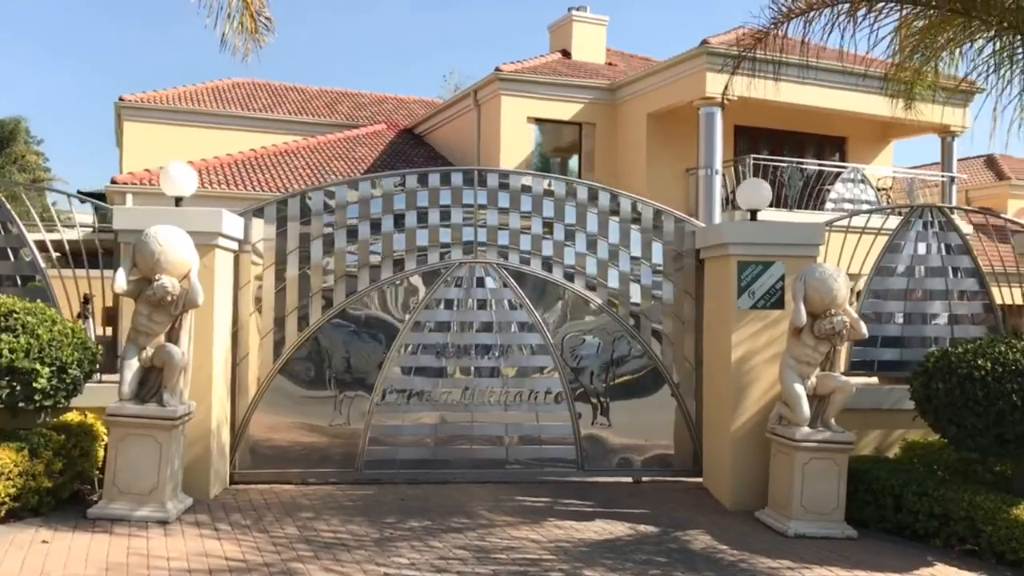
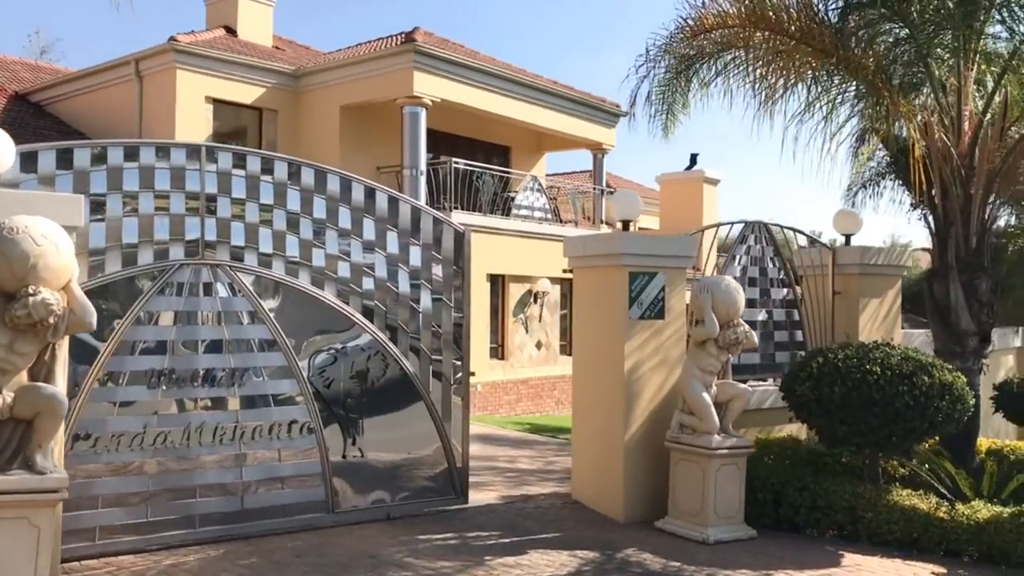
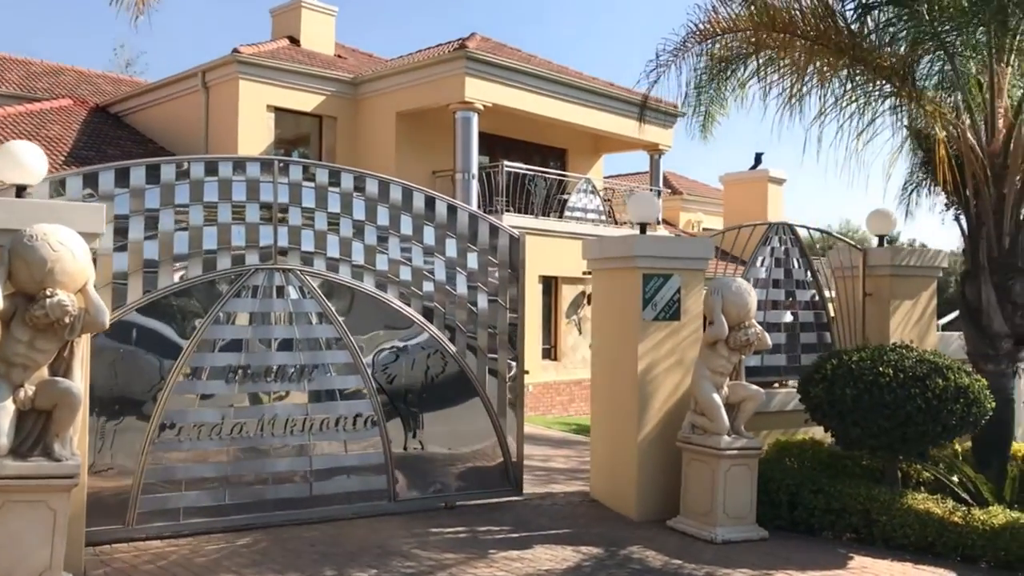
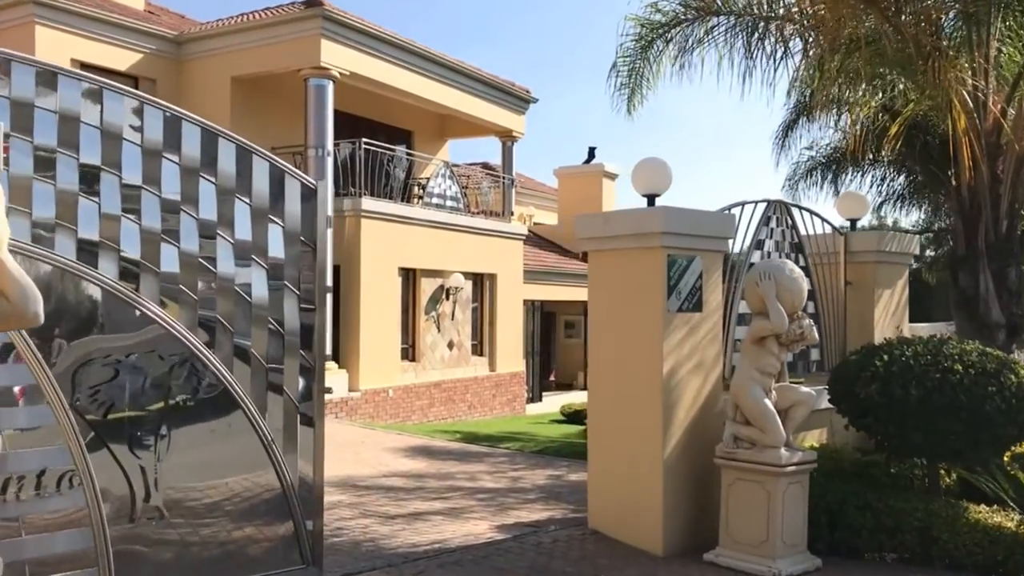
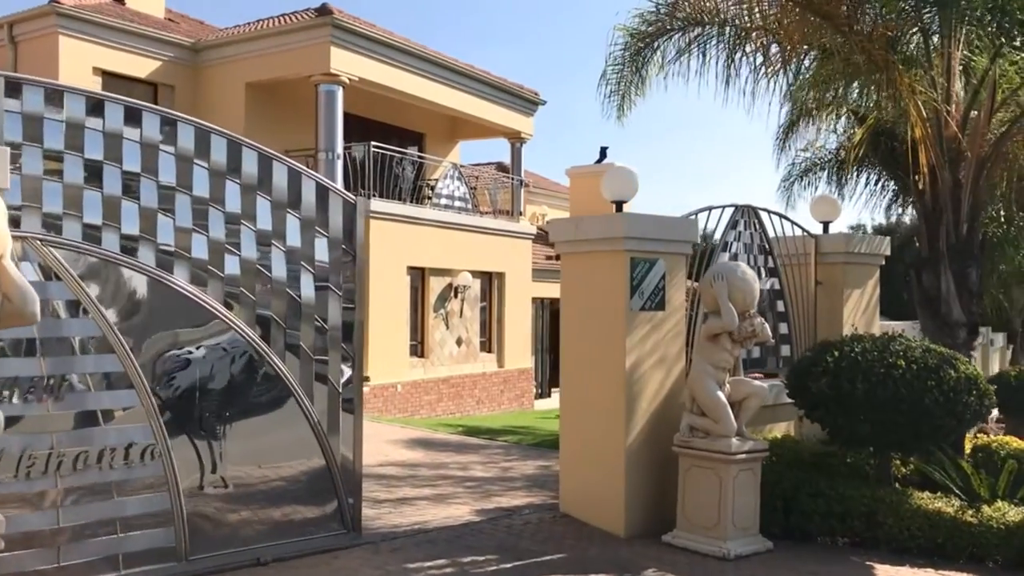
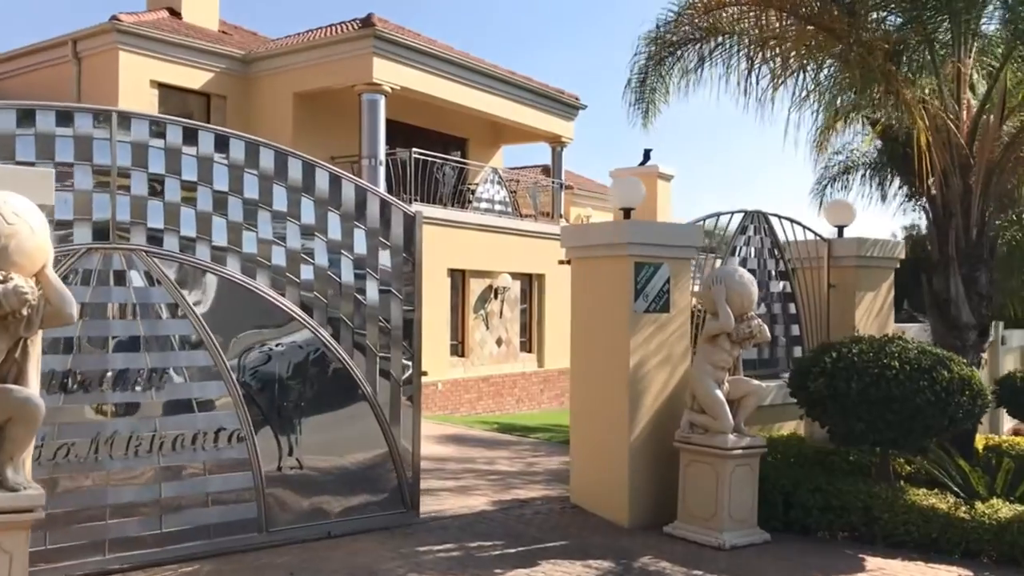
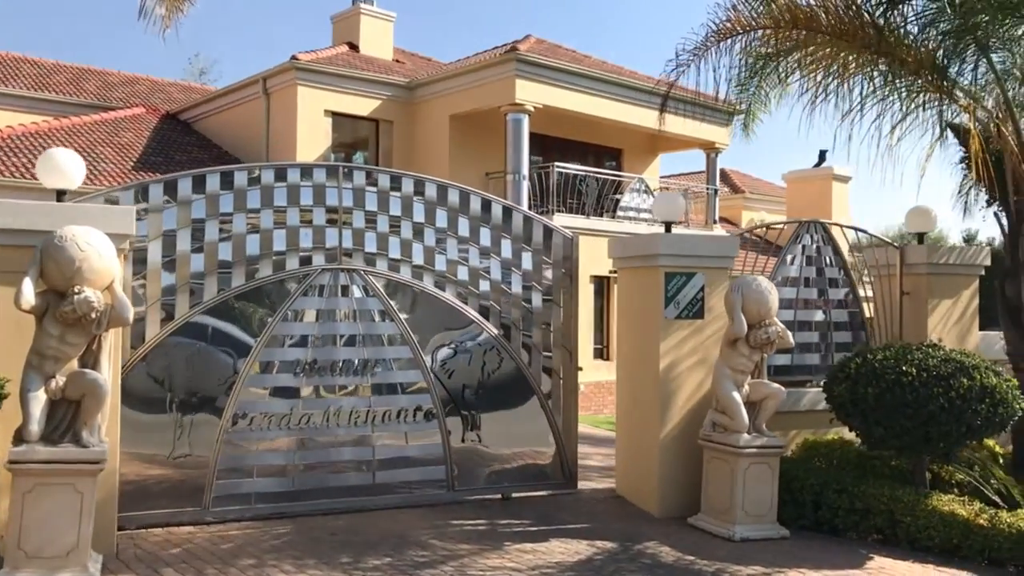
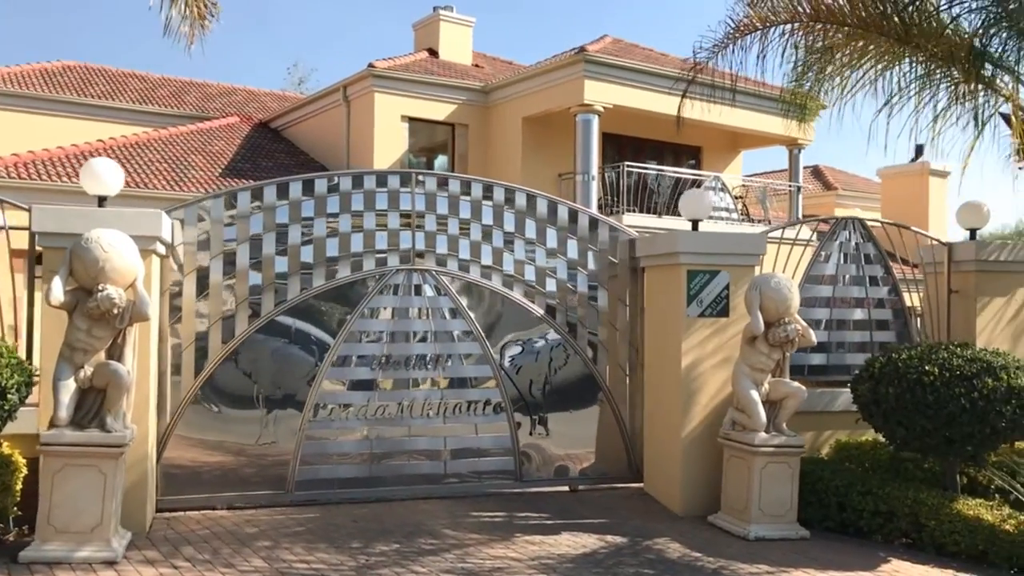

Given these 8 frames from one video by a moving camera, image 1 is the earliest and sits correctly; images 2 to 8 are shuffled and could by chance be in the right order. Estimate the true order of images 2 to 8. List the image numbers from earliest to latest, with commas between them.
8, 7, 3, 2, 6, 5, 4
